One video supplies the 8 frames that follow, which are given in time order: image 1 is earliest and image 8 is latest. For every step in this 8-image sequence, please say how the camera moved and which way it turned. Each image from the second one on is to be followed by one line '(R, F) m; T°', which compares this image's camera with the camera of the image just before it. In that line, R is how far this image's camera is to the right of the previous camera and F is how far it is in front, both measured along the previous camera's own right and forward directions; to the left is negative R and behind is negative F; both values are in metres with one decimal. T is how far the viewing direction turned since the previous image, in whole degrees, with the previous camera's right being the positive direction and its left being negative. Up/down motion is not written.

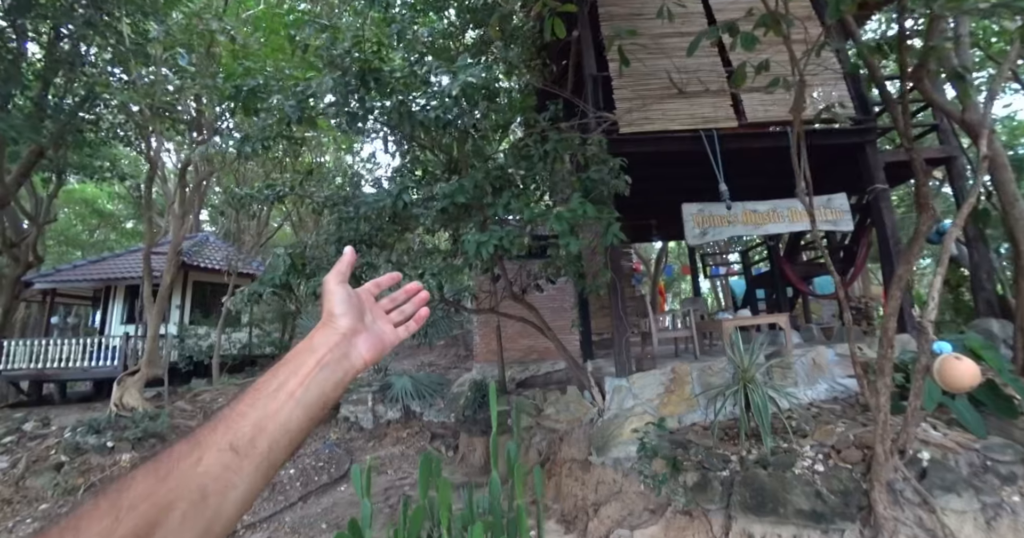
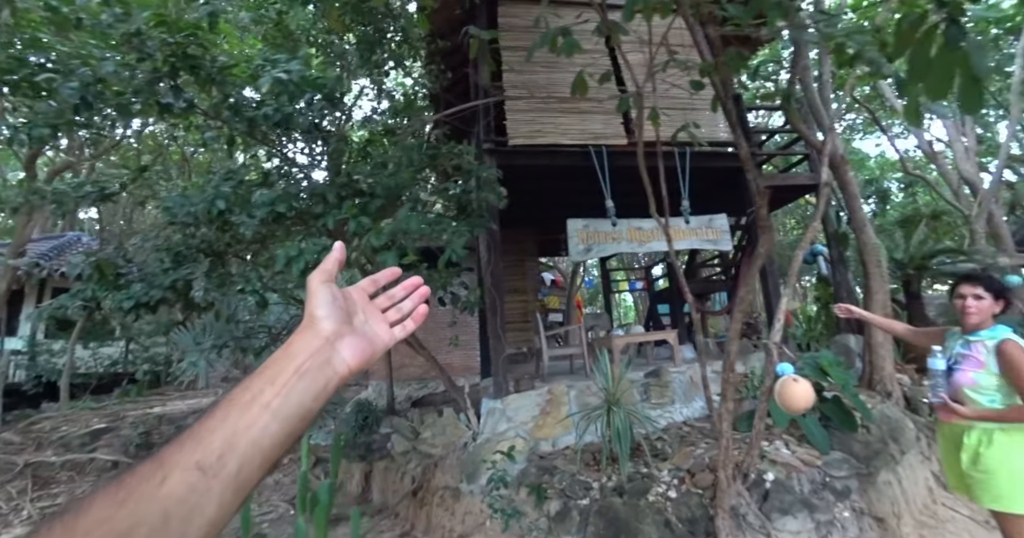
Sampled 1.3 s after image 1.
(+0.8, +0.2) m; +8°
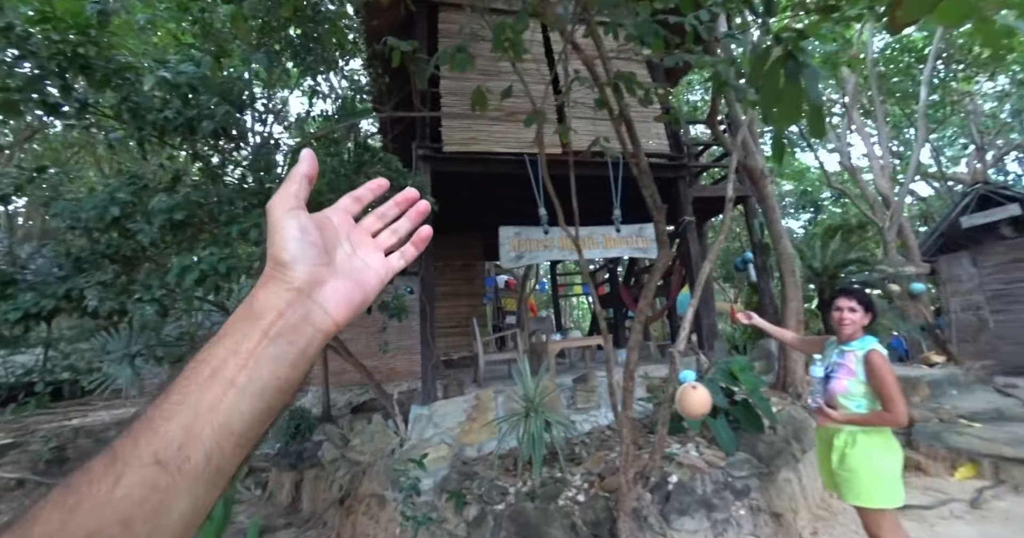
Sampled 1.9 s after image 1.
(+0.5, -0.1) m; +4°
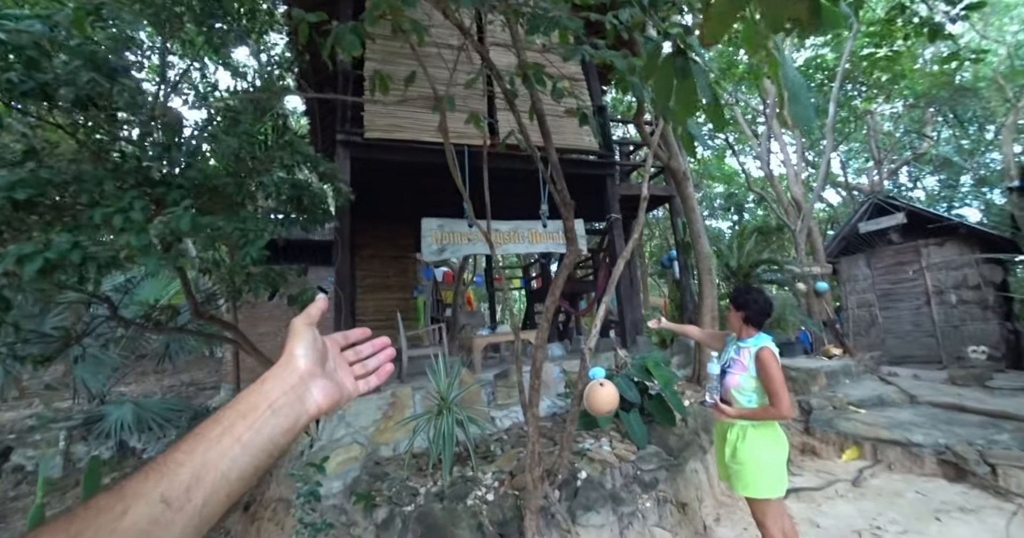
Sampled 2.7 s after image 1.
(+0.3, +0.1) m; +7°
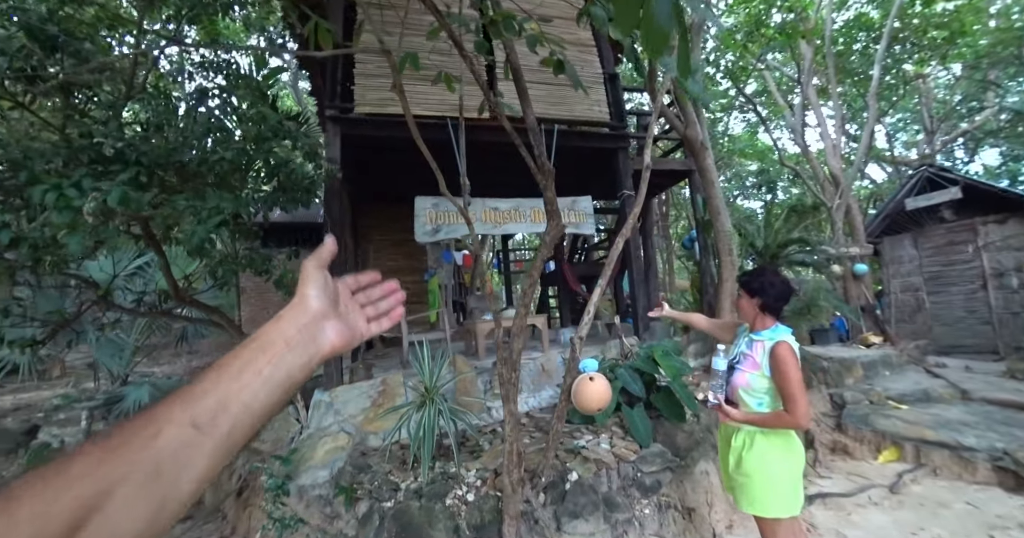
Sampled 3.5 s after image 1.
(+0.3, +0.3) m; -4°
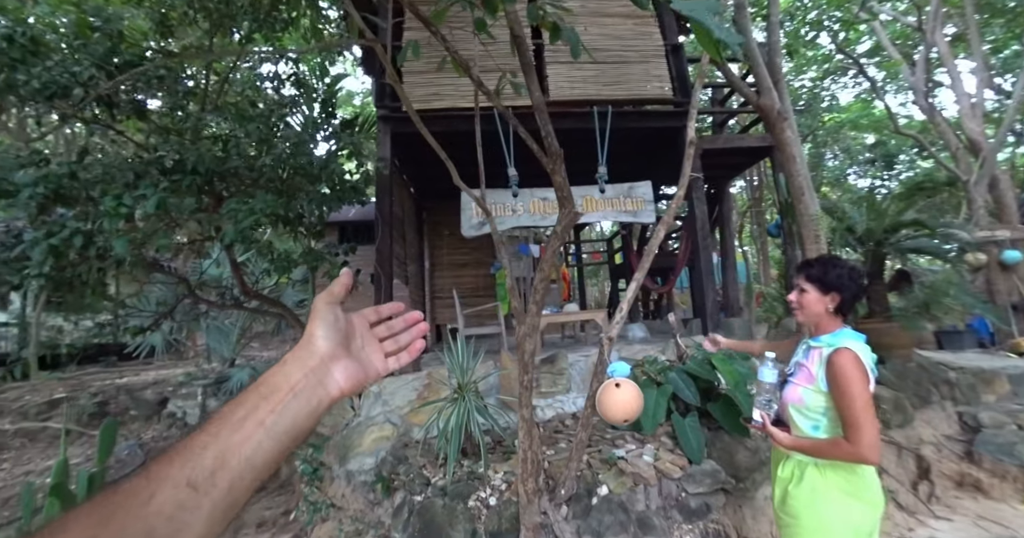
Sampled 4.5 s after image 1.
(+0.4, +0.2) m; -11°
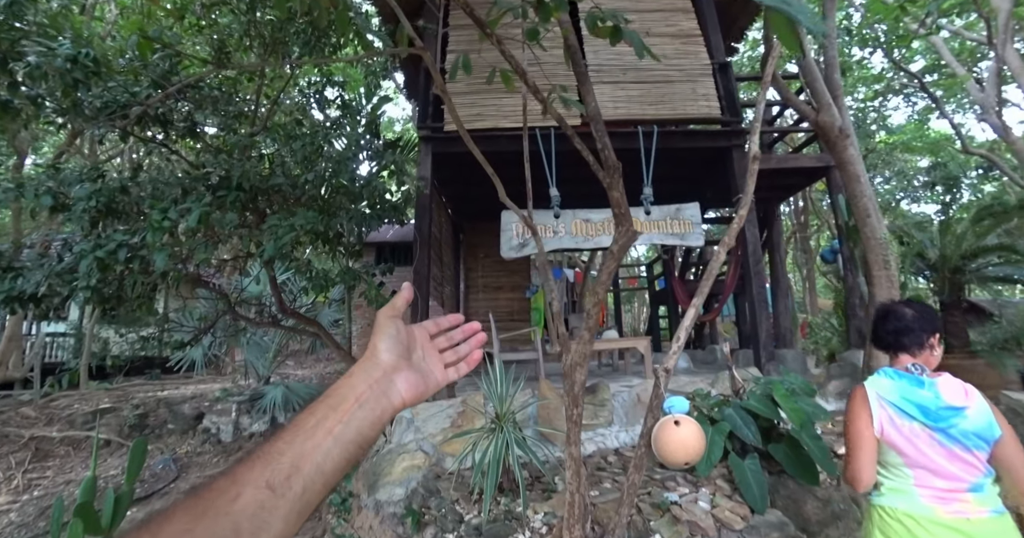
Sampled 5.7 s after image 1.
(-0.1, +0.1) m; -4°
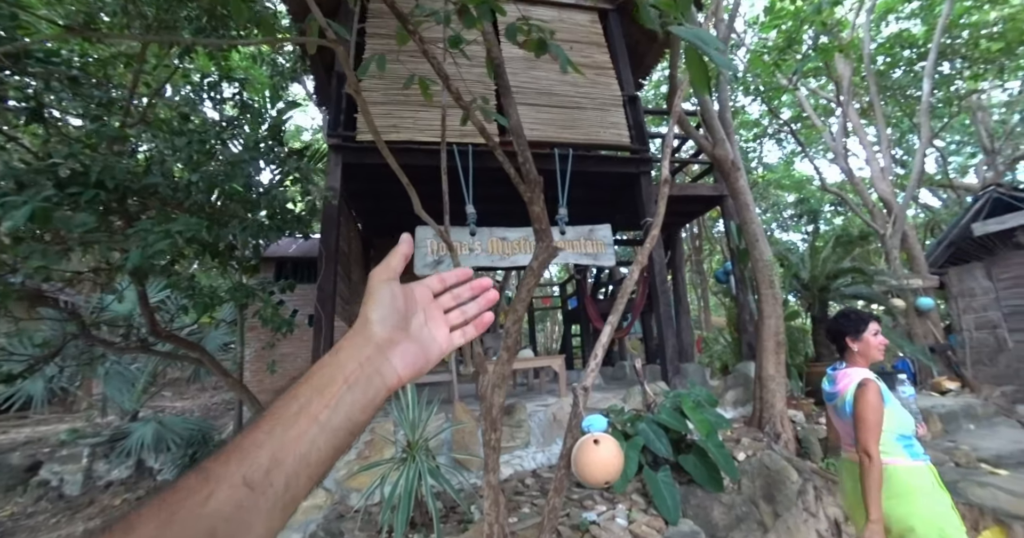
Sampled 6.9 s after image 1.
(0.0, +0.1) m; +11°
